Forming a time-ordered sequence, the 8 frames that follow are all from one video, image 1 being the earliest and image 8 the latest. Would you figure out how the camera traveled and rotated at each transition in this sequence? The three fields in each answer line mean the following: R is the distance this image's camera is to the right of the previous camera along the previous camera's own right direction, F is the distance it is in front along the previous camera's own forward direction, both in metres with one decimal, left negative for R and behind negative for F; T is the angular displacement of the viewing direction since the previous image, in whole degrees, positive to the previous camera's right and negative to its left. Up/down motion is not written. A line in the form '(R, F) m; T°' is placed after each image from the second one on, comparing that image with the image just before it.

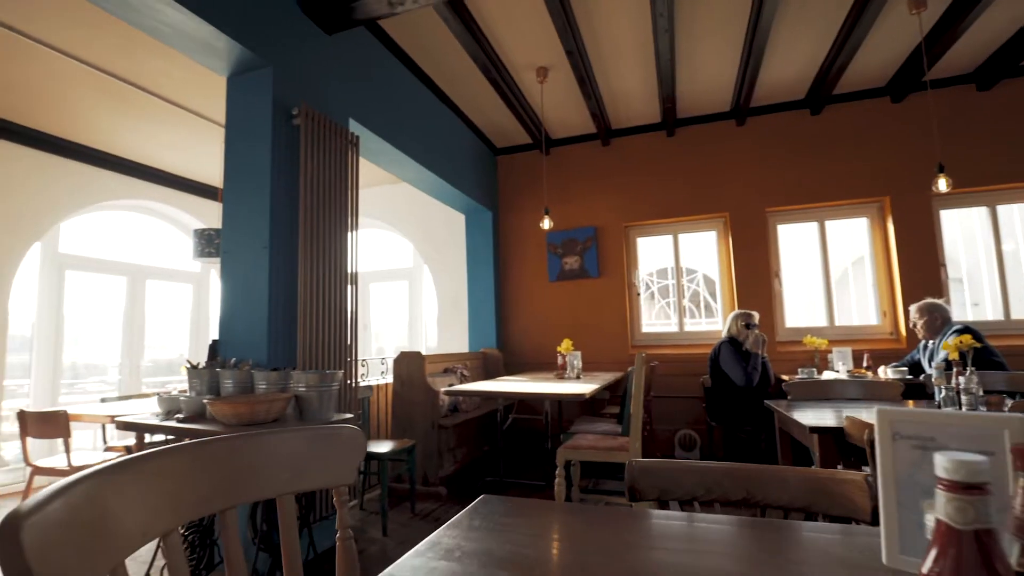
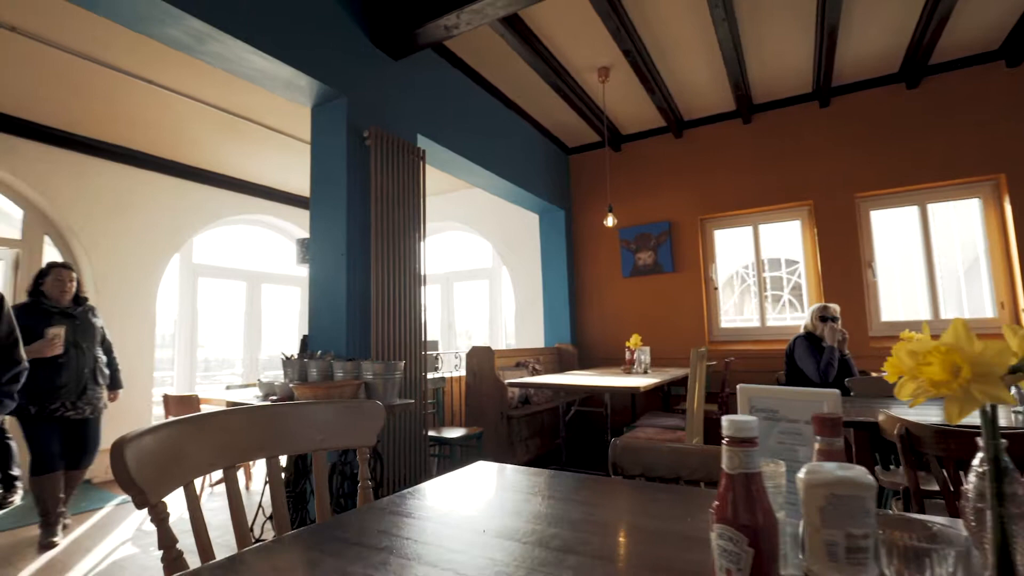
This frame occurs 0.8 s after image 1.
(+0.2, -0.1) m; -10°
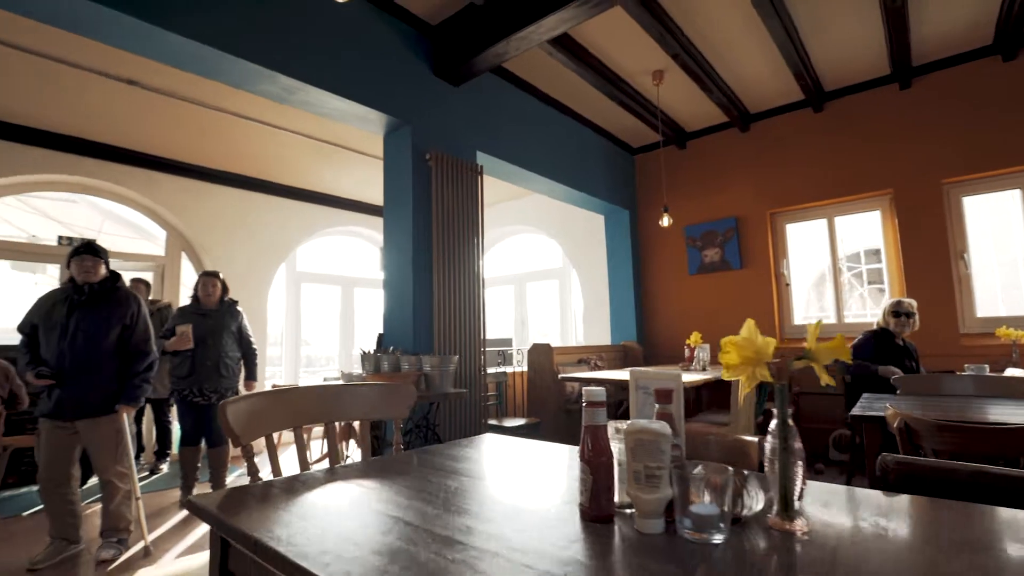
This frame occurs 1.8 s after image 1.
(+0.2, -0.2) m; -10°
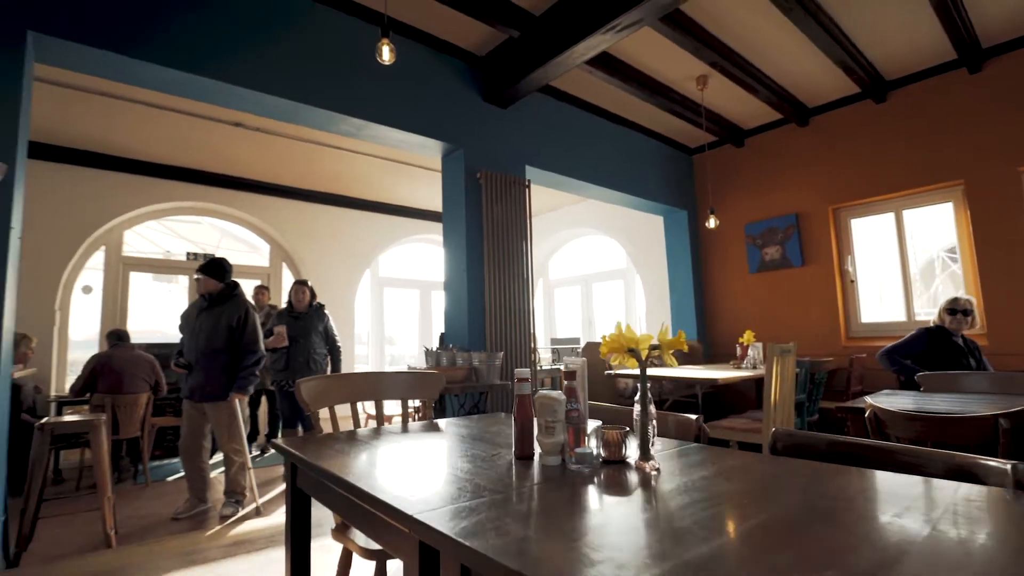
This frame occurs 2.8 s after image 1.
(+0.3, -0.3) m; -9°
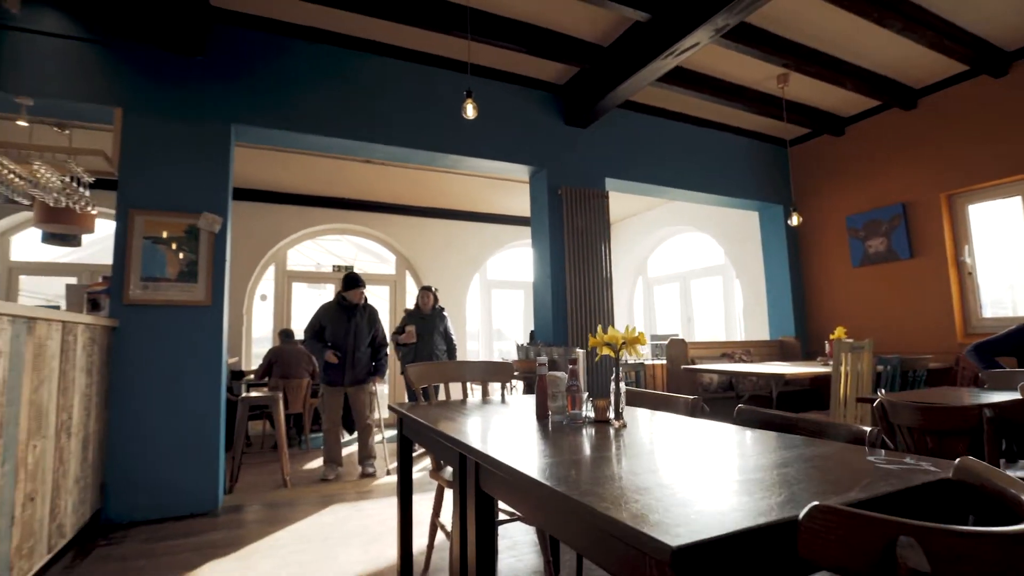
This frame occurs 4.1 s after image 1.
(+0.3, -0.5) m; -13°
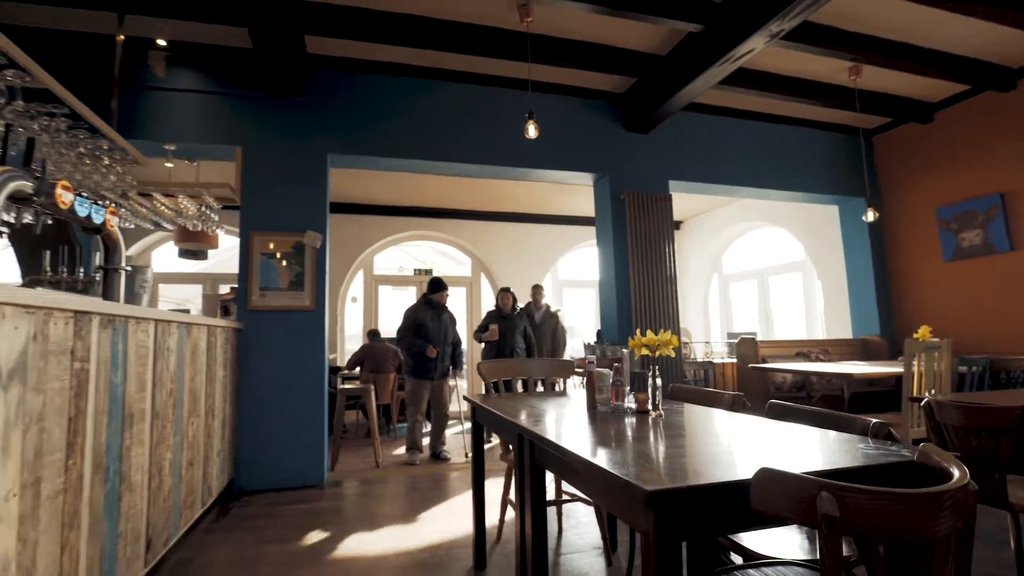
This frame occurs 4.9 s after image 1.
(+0.1, -0.3) m; -9°
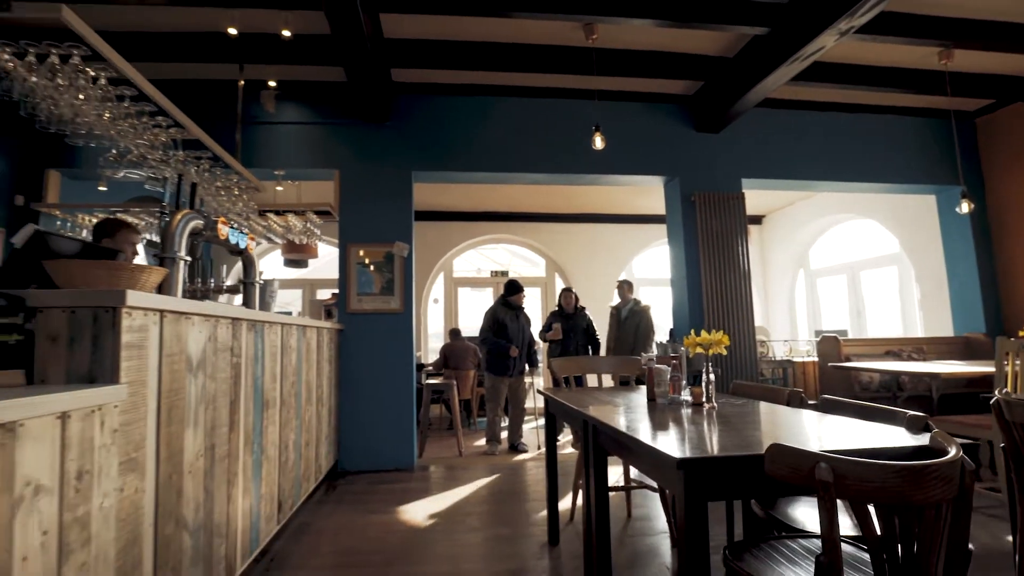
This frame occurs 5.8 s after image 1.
(+0.1, -0.2) m; -9°
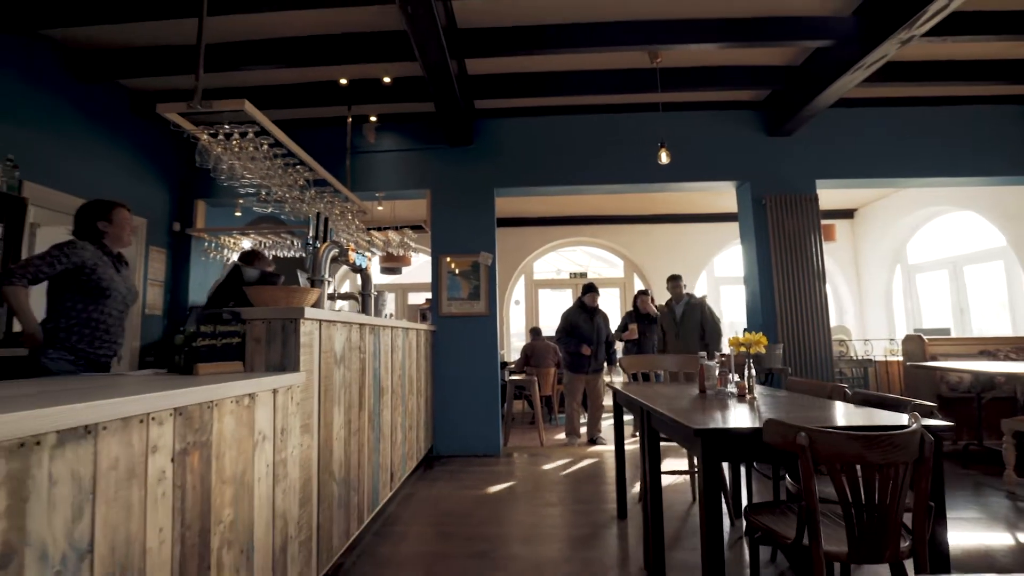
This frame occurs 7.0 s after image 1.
(+0.1, -0.4) m; -9°
